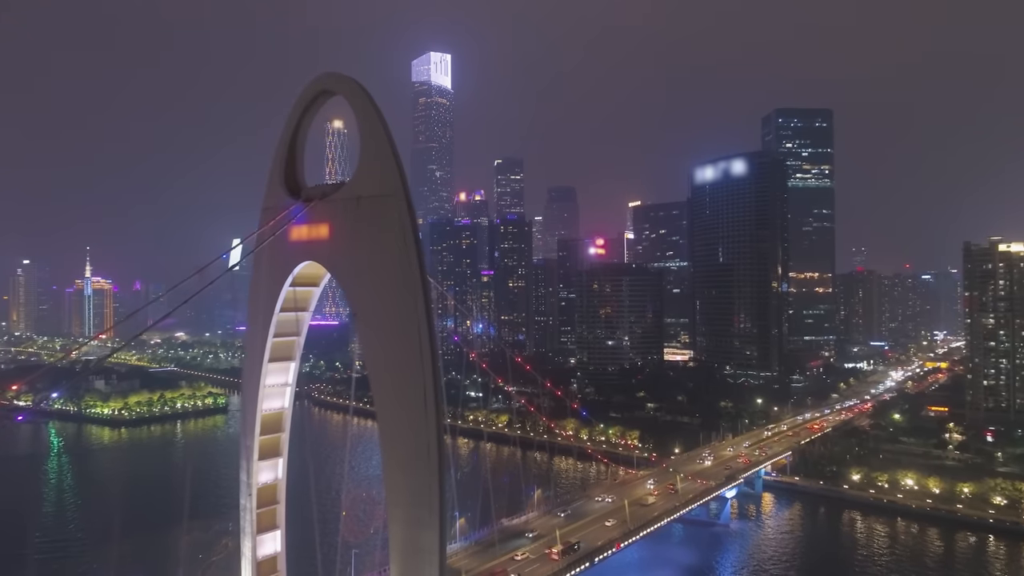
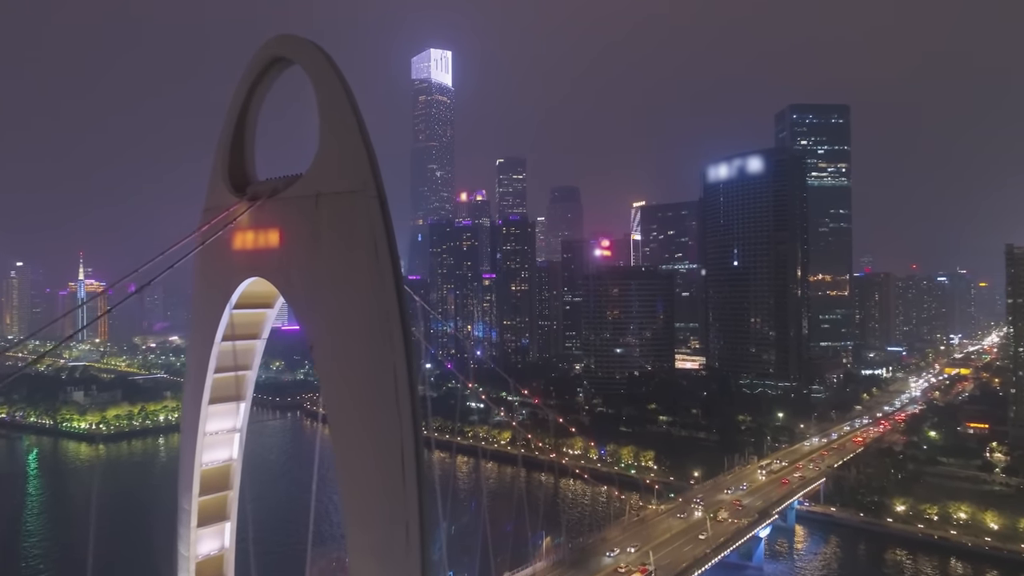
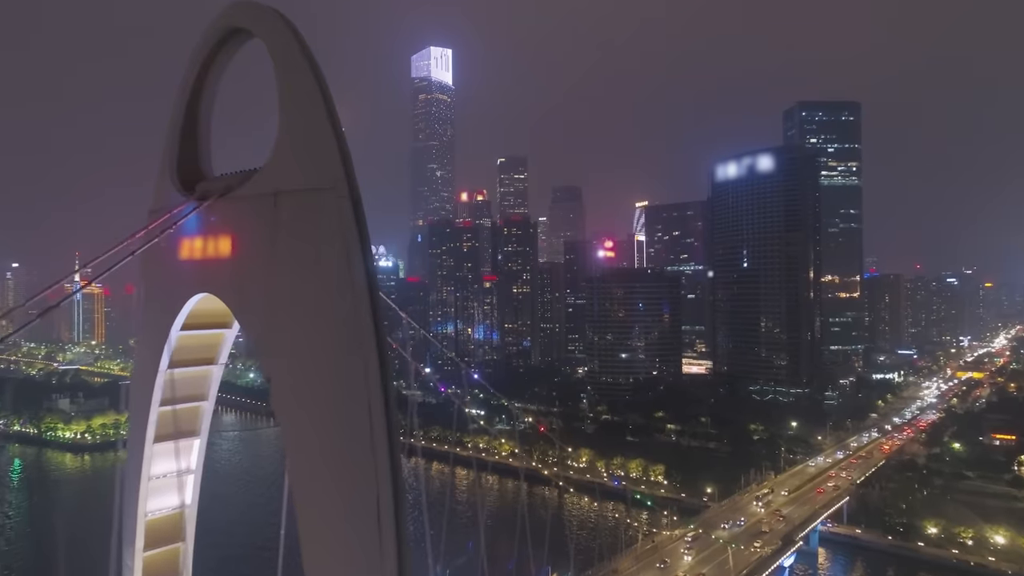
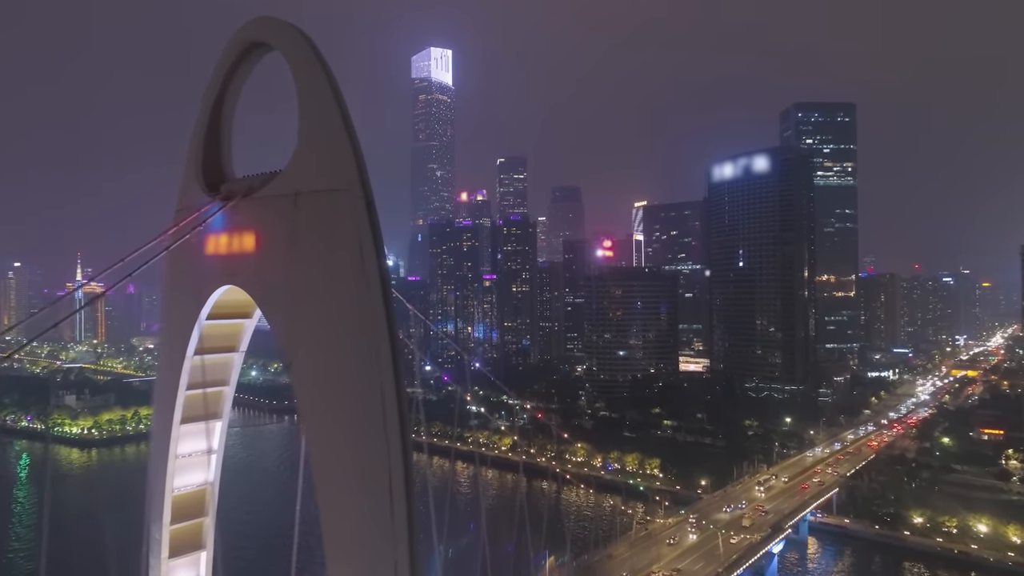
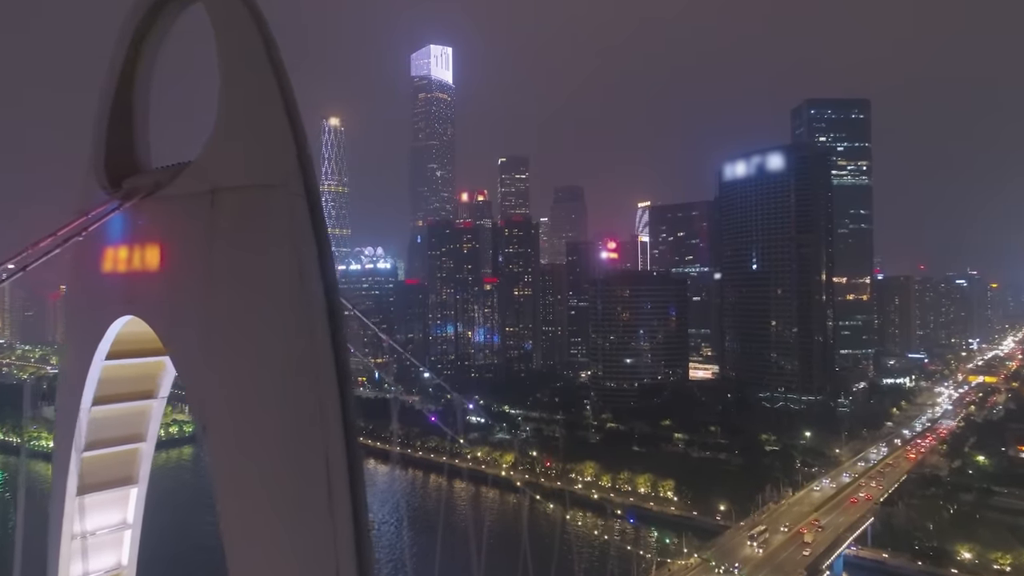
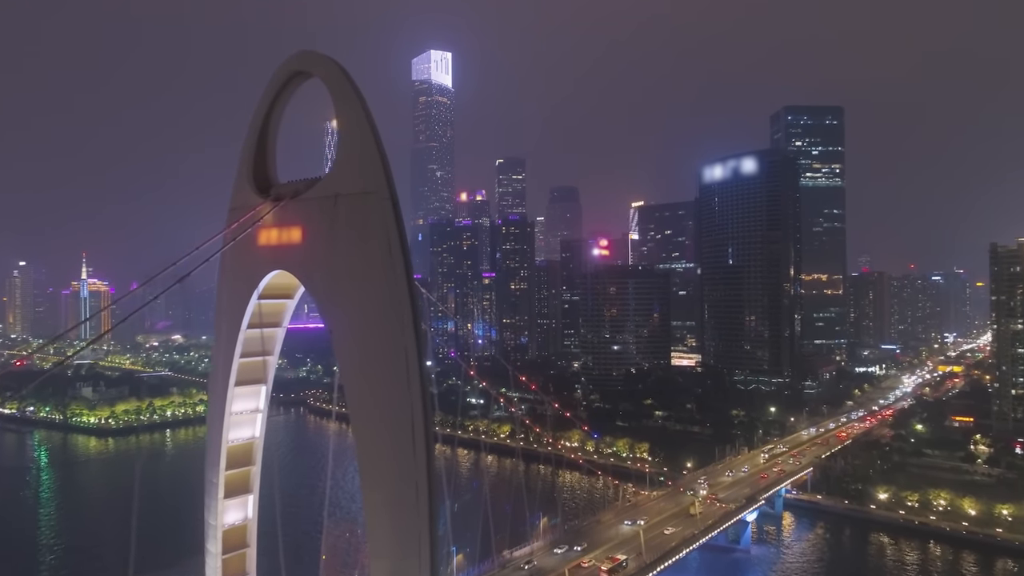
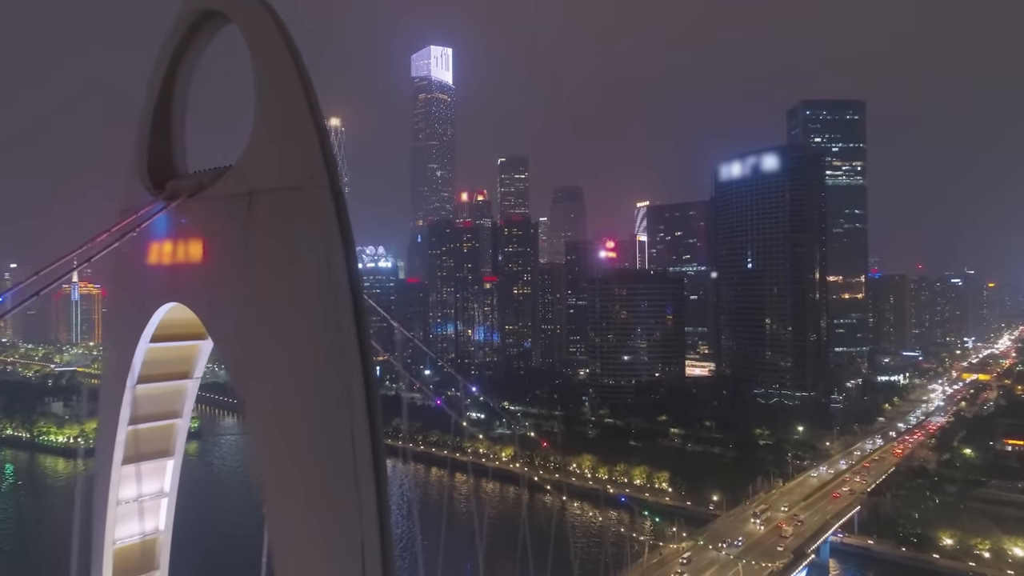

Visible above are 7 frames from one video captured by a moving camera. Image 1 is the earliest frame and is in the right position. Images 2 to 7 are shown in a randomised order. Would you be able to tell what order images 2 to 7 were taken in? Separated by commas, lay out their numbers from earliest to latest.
6, 2, 4, 3, 7, 5
